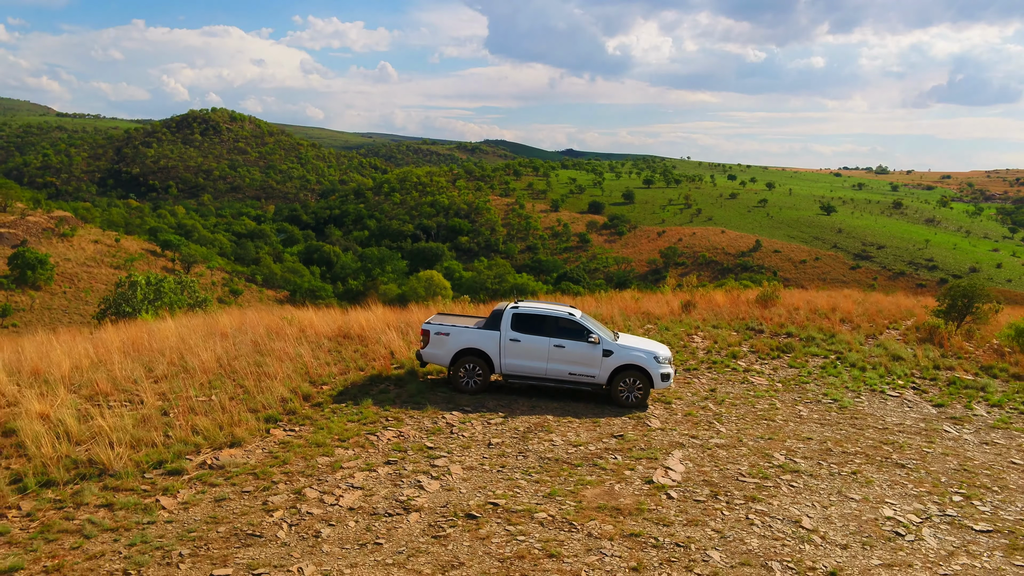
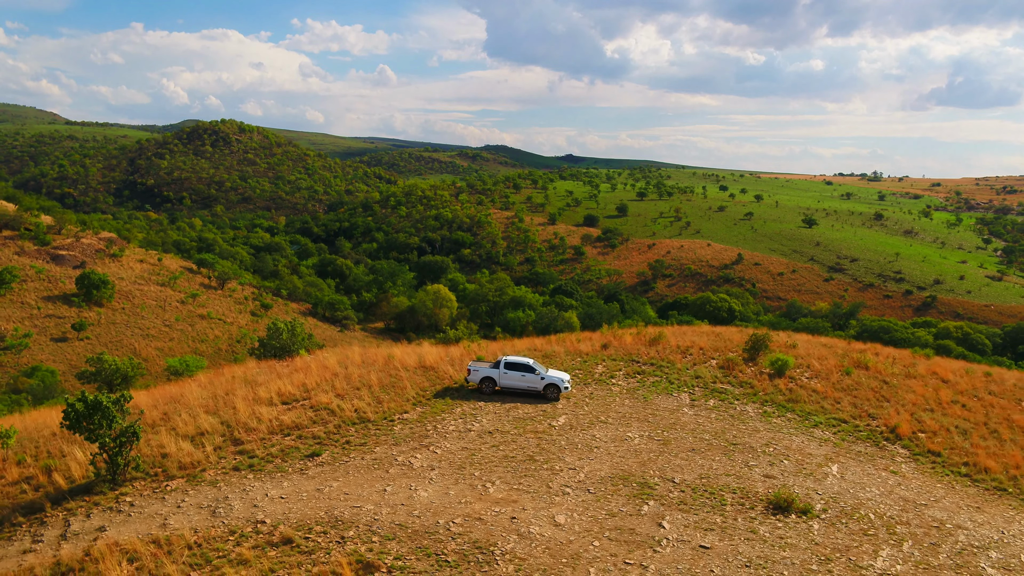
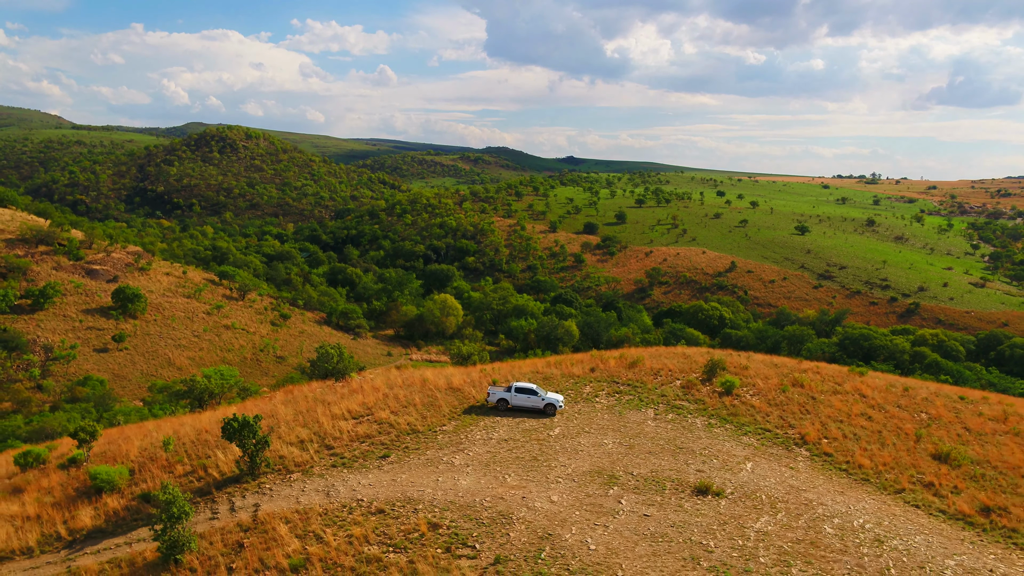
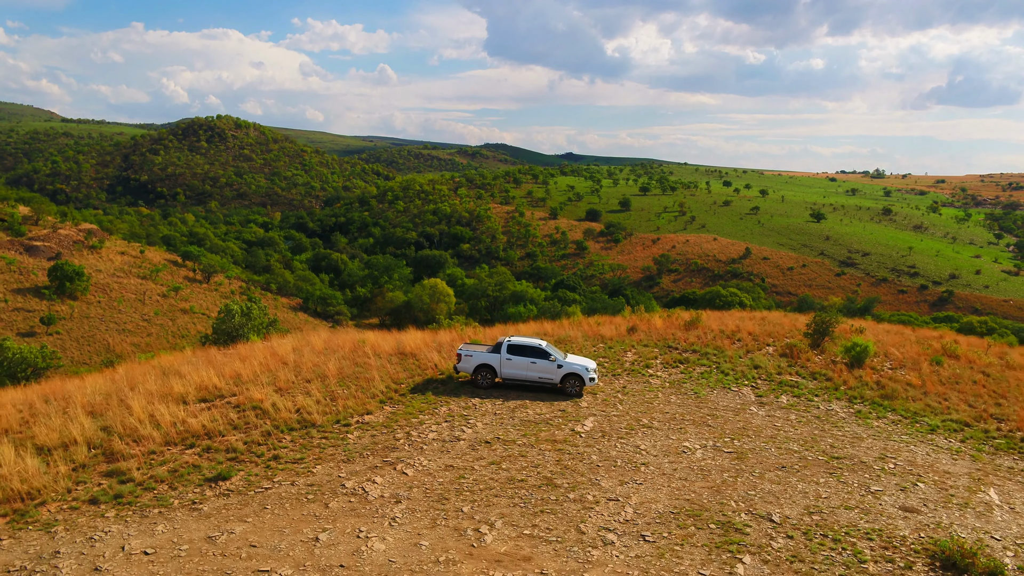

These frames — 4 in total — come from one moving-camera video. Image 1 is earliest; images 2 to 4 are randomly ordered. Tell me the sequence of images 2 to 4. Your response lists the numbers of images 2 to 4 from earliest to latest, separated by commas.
4, 2, 3
